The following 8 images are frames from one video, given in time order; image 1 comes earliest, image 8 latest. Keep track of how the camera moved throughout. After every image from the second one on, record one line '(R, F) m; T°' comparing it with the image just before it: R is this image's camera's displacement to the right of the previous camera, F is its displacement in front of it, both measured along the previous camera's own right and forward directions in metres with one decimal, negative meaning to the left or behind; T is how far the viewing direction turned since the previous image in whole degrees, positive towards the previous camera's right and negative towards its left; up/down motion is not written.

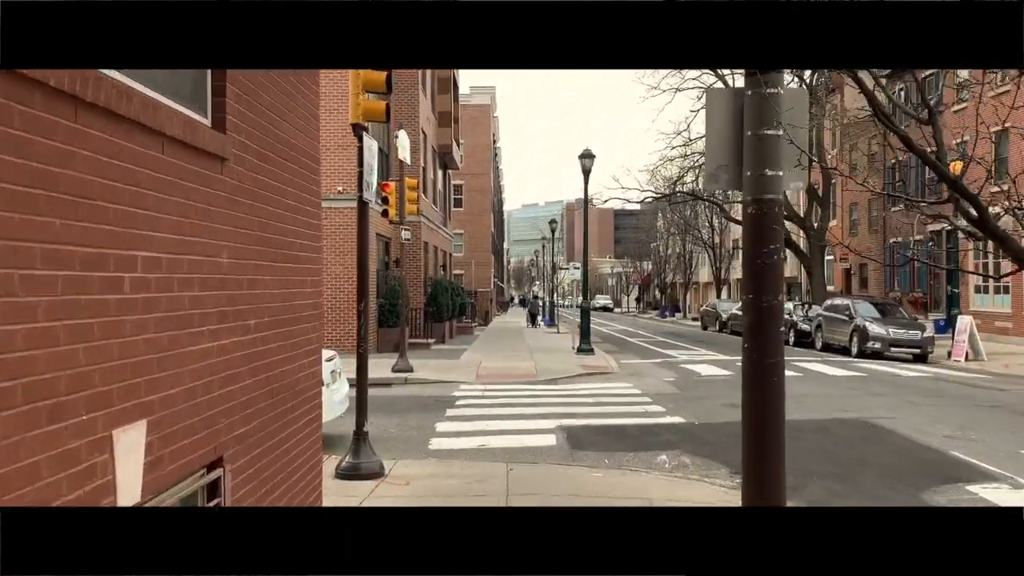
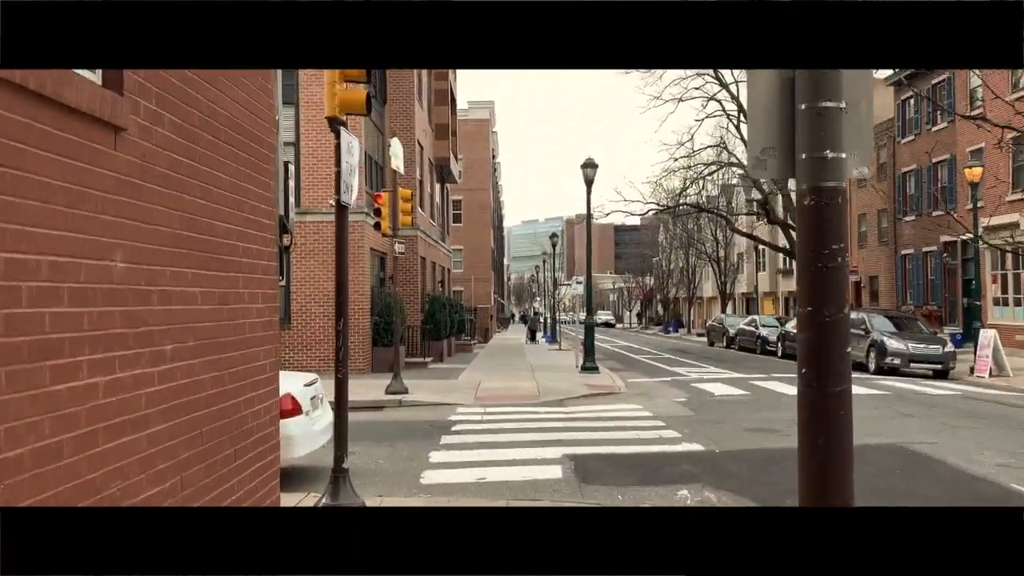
(0.0, +0.9) m; 0°
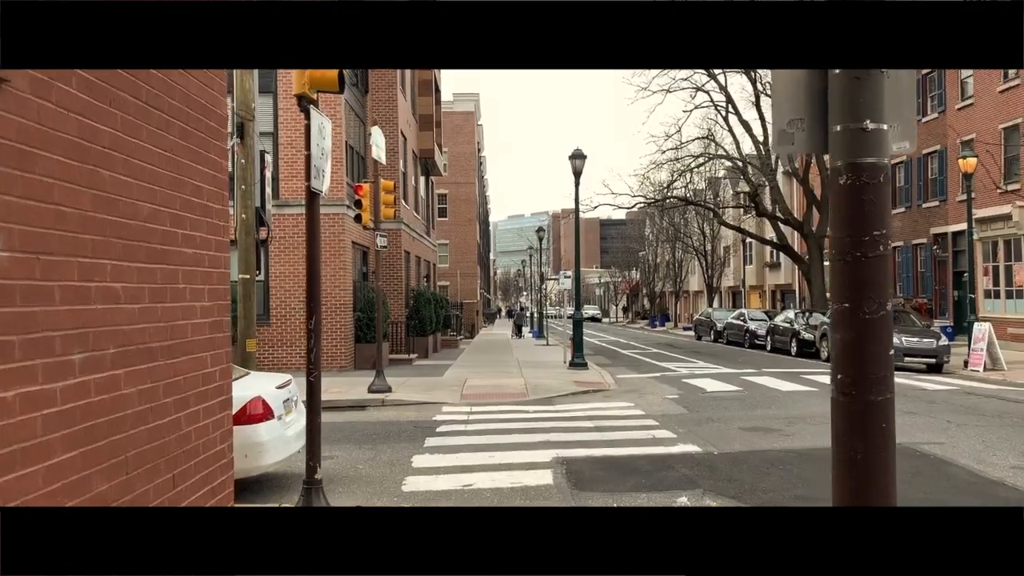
(0.0, +0.5) m; +1°
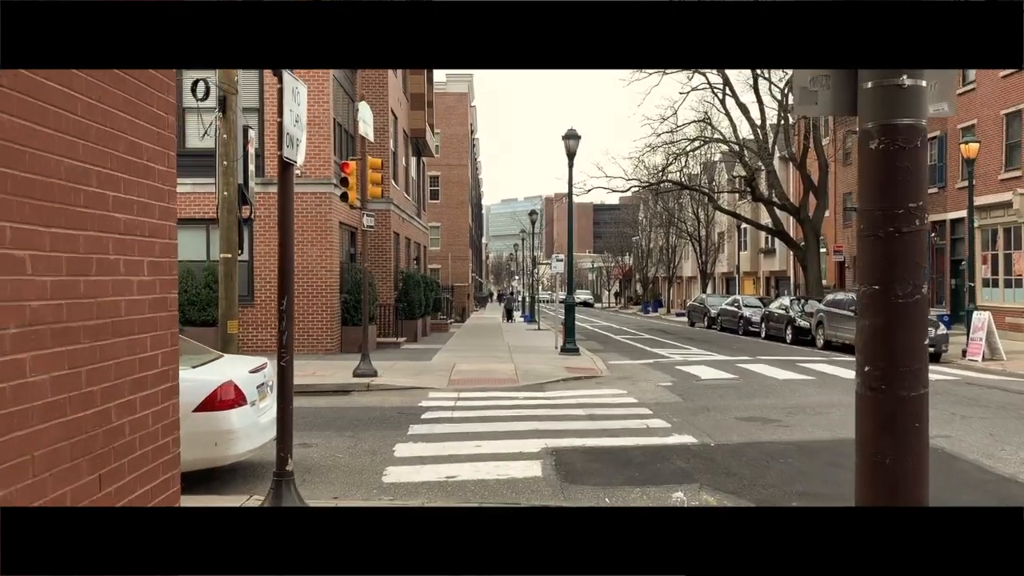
(0.0, +0.4) m; +1°
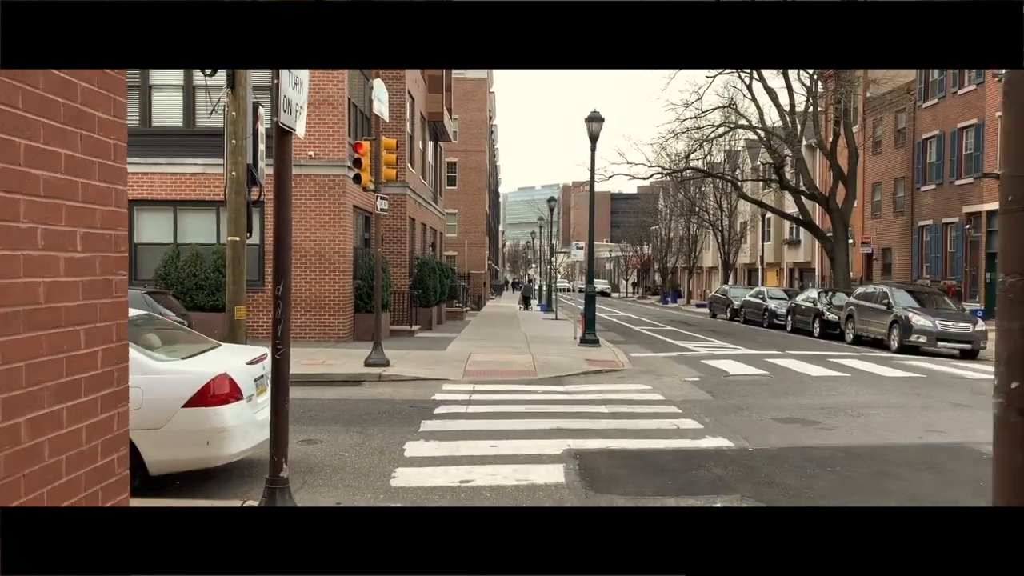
(-0.1, +0.6) m; -1°
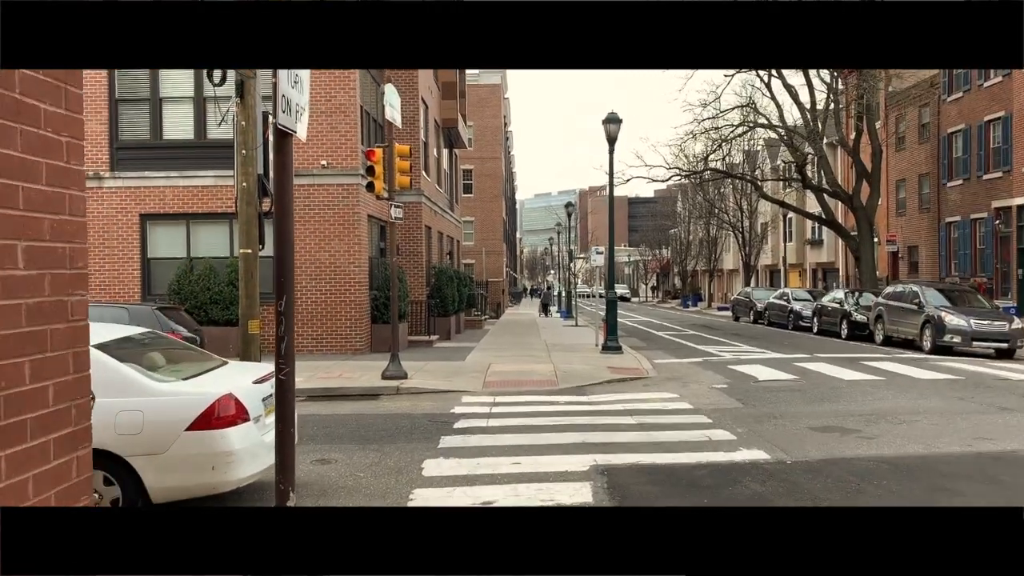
(0.0, +0.4) m; -1°
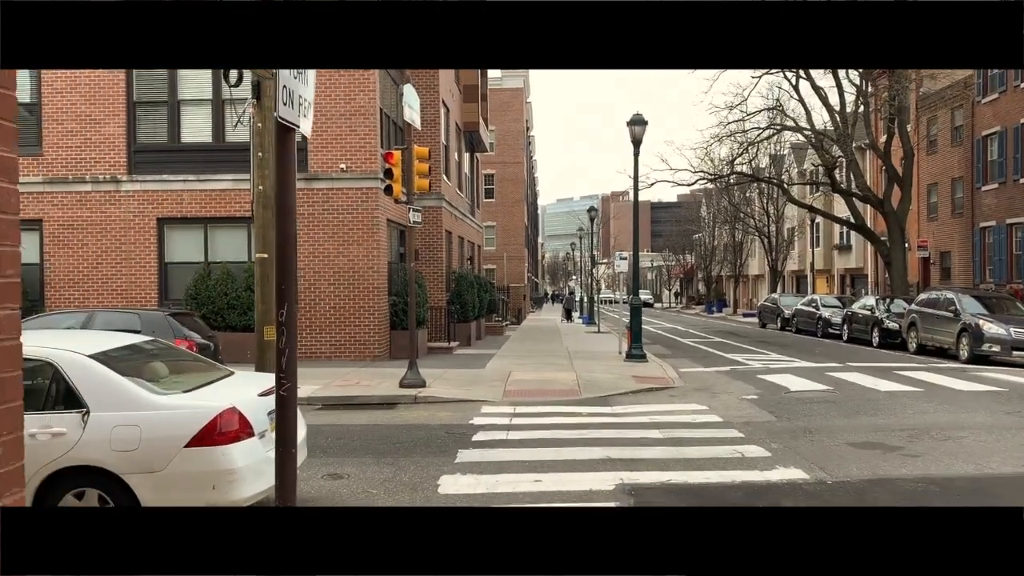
(0.0, +0.4) m; -2°
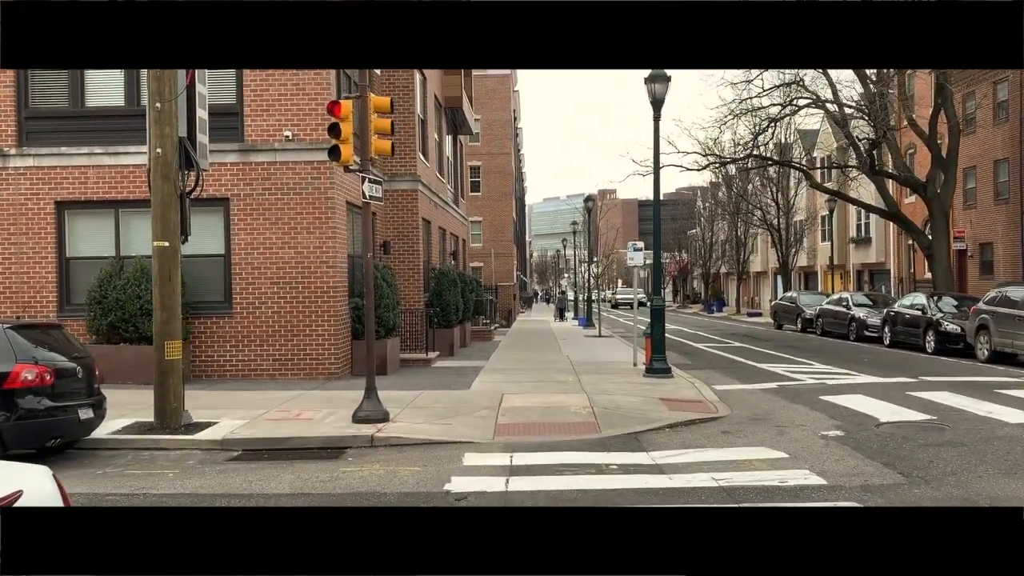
(-0.1, +3.3) m; +1°
